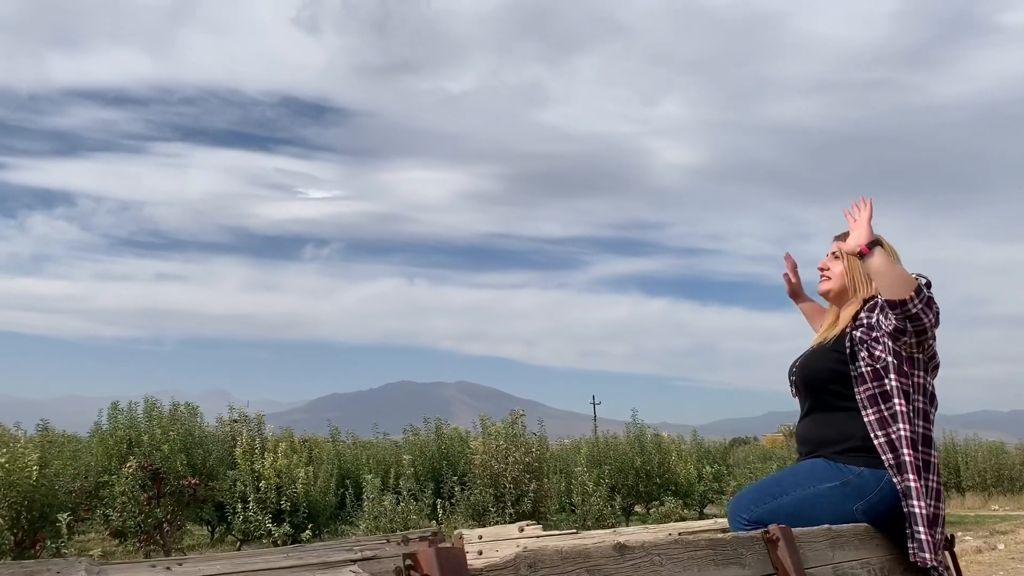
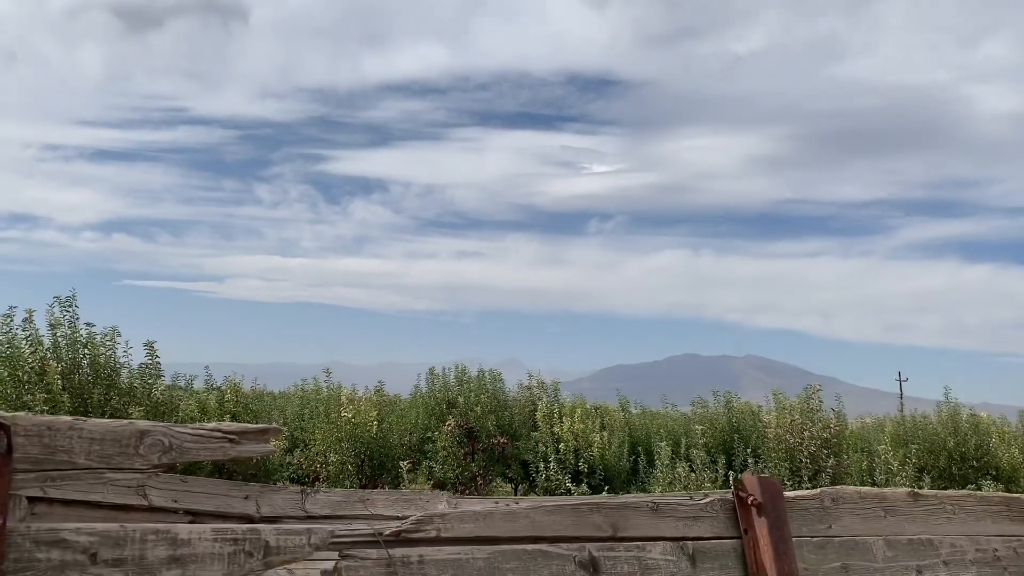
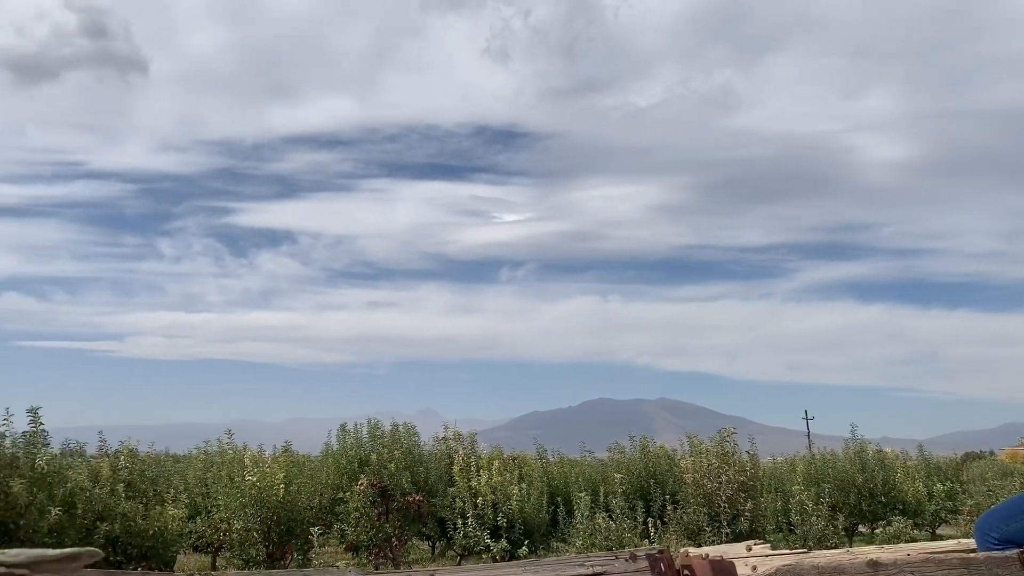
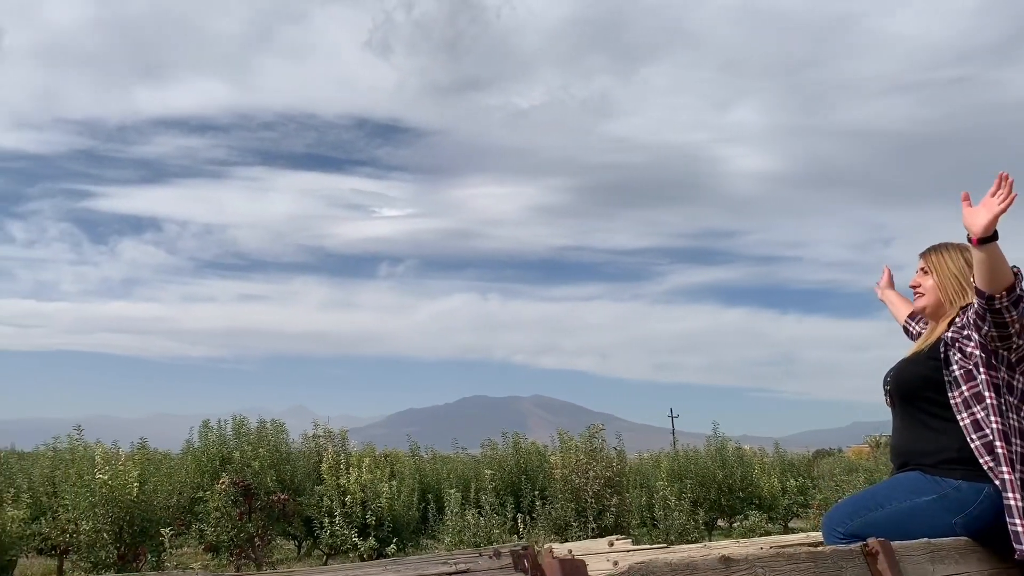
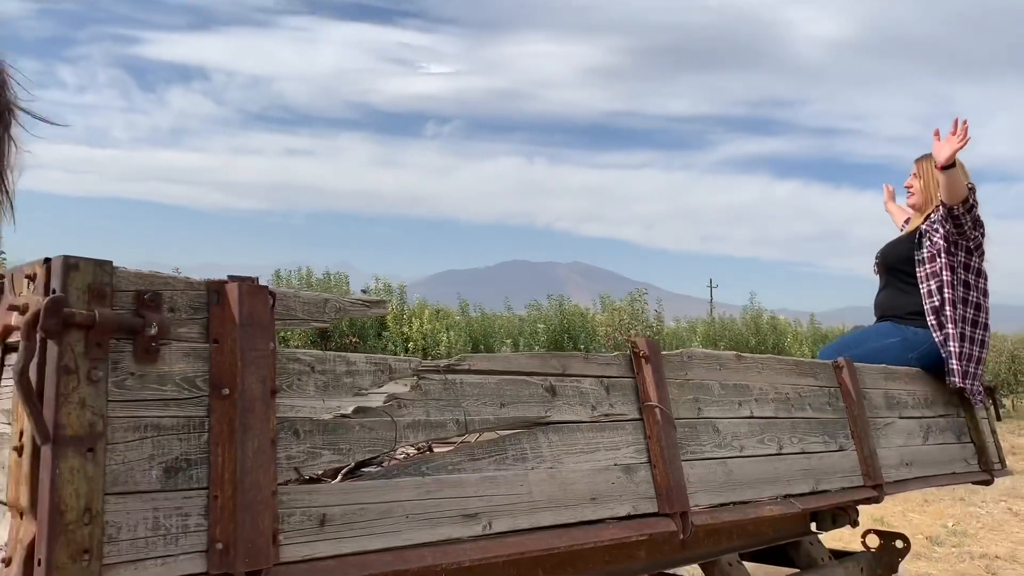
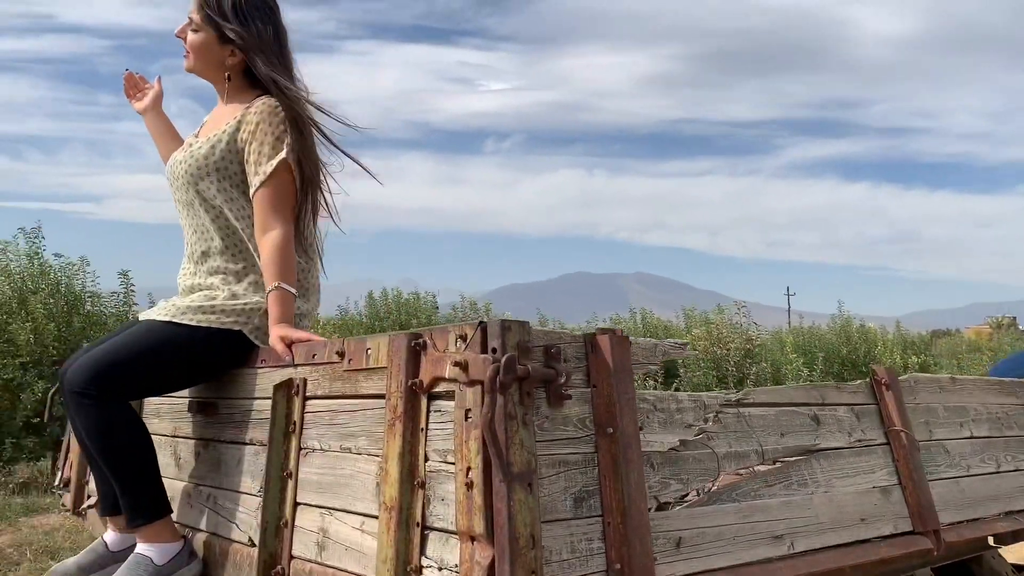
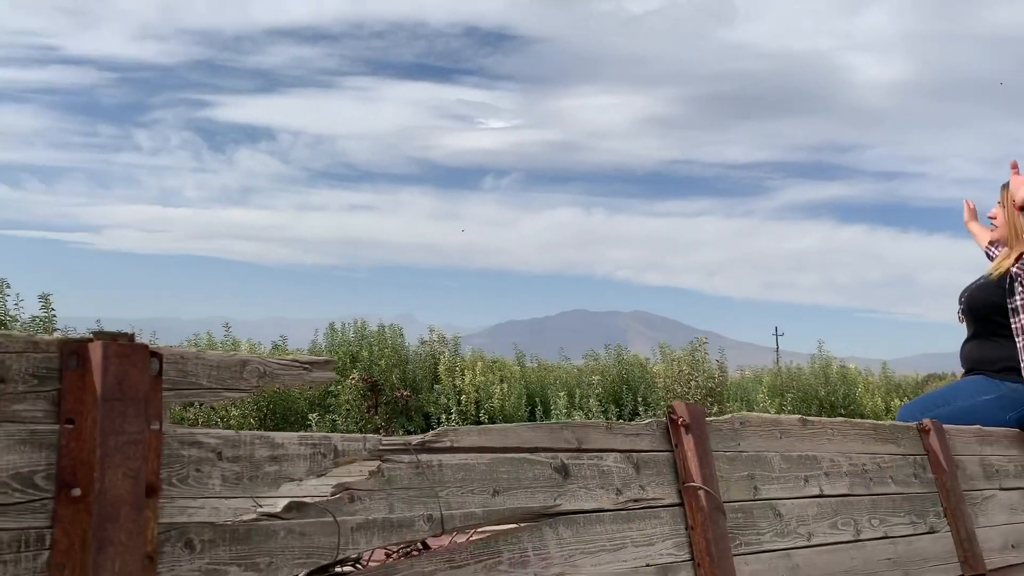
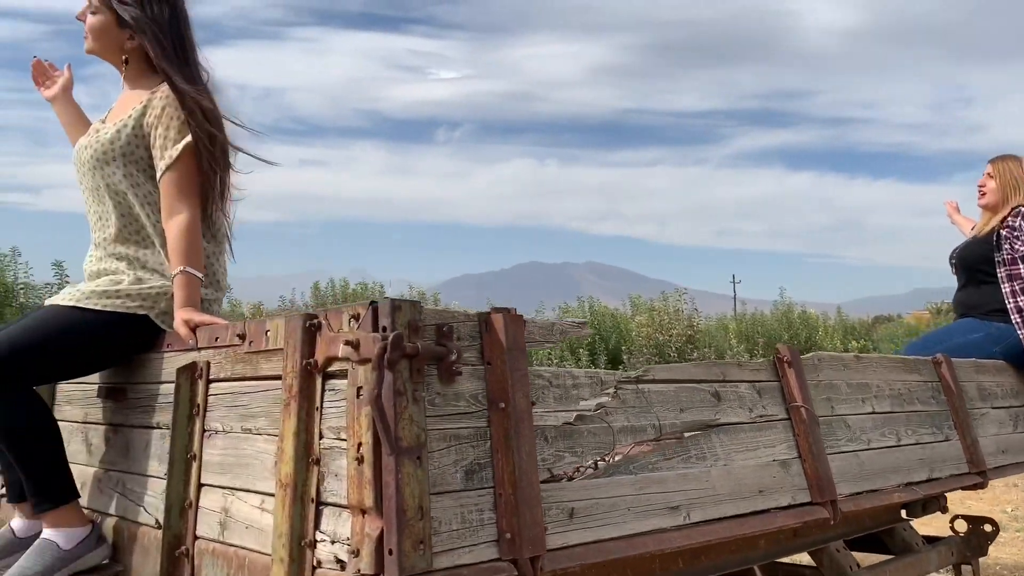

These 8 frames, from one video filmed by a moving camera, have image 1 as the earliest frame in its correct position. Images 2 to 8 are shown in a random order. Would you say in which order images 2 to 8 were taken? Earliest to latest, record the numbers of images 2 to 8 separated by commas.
4, 3, 2, 7, 5, 8, 6
